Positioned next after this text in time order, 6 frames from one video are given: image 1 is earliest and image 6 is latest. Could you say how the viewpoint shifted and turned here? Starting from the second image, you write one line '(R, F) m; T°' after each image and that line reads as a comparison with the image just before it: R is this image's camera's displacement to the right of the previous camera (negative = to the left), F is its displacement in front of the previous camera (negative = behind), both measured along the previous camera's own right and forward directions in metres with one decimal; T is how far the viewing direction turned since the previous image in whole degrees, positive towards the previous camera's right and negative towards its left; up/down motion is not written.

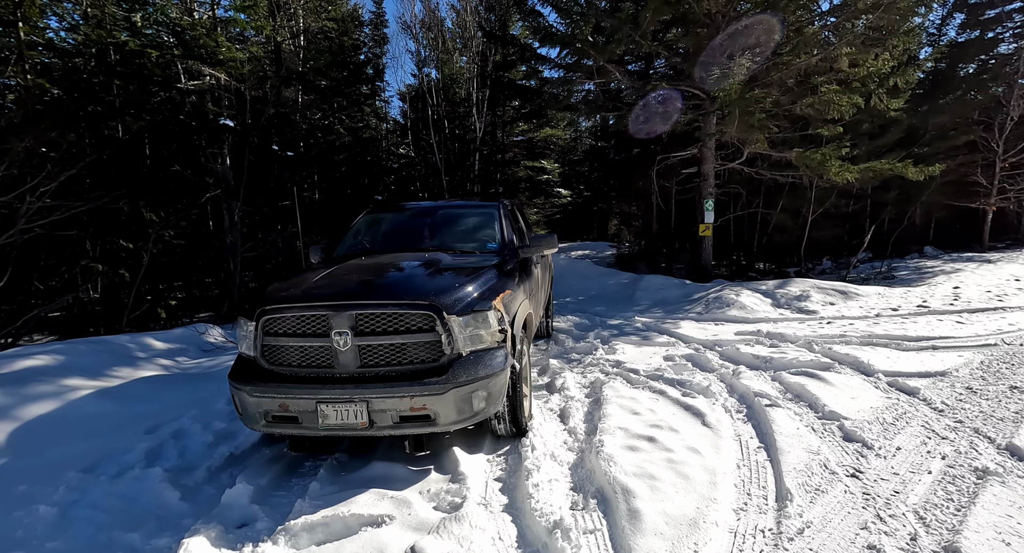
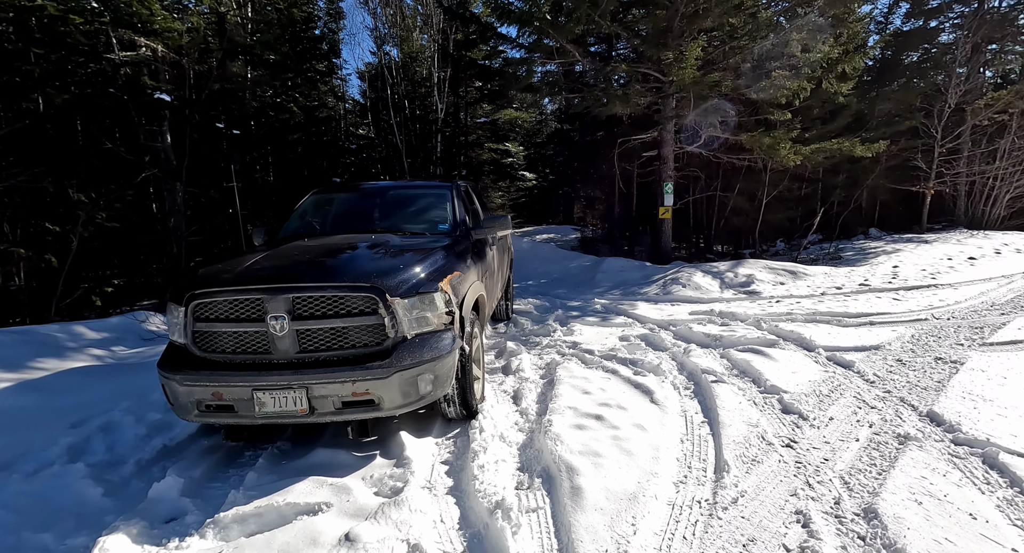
(+0.1, 0.0) m; +4°
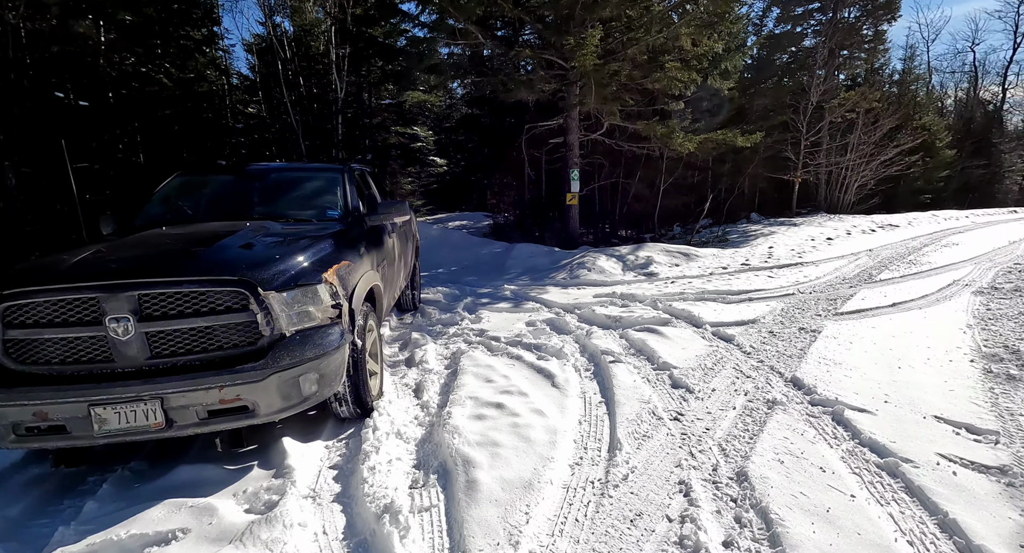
(+0.1, +0.1) m; +10°
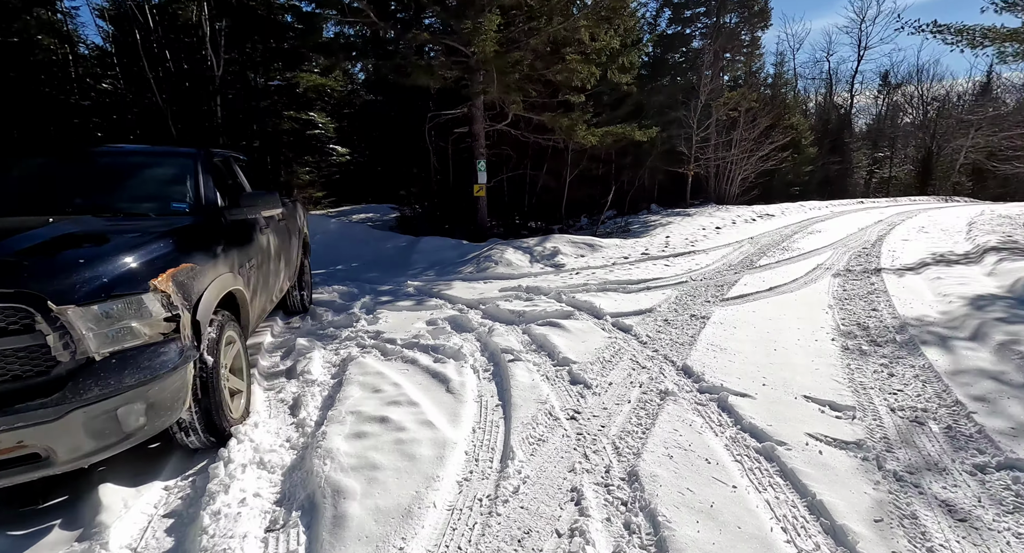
(+0.1, +0.2) m; +10°
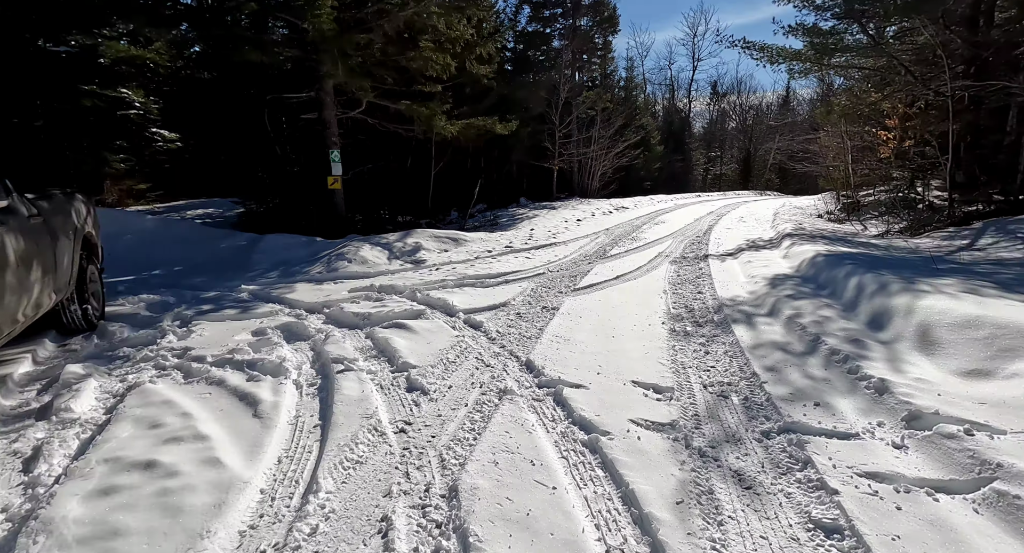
(+0.3, +0.2) m; +14°
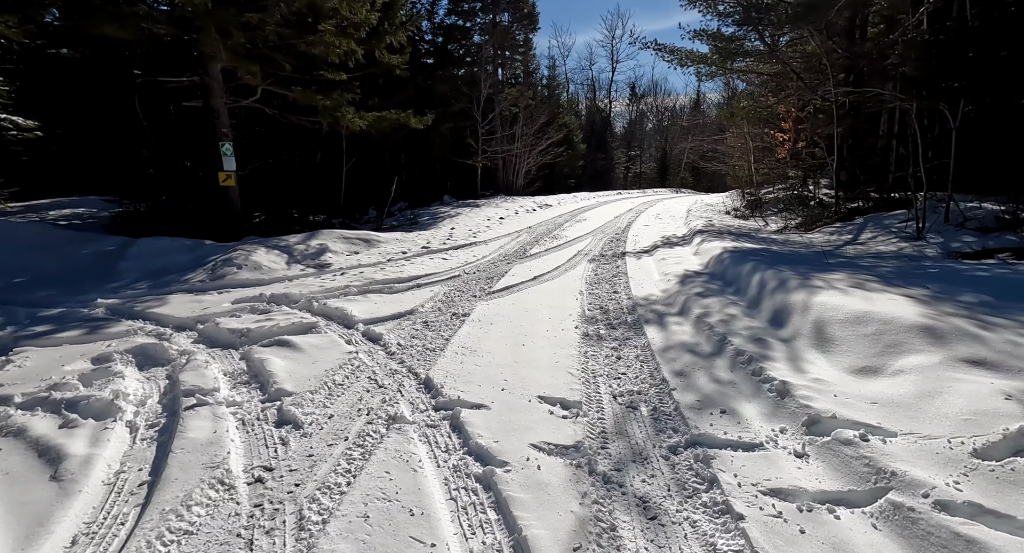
(+0.2, +0.3) m; +8°
